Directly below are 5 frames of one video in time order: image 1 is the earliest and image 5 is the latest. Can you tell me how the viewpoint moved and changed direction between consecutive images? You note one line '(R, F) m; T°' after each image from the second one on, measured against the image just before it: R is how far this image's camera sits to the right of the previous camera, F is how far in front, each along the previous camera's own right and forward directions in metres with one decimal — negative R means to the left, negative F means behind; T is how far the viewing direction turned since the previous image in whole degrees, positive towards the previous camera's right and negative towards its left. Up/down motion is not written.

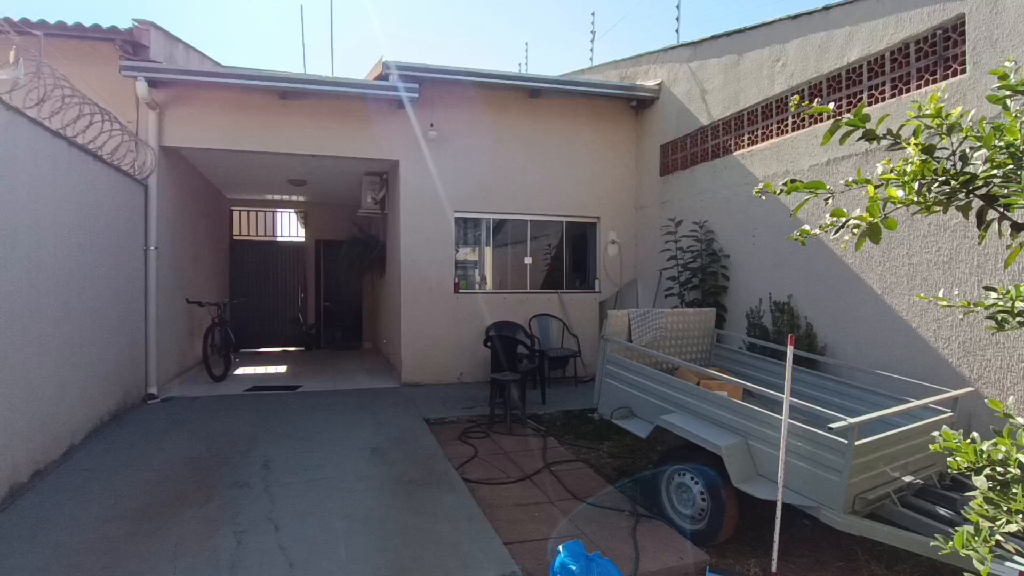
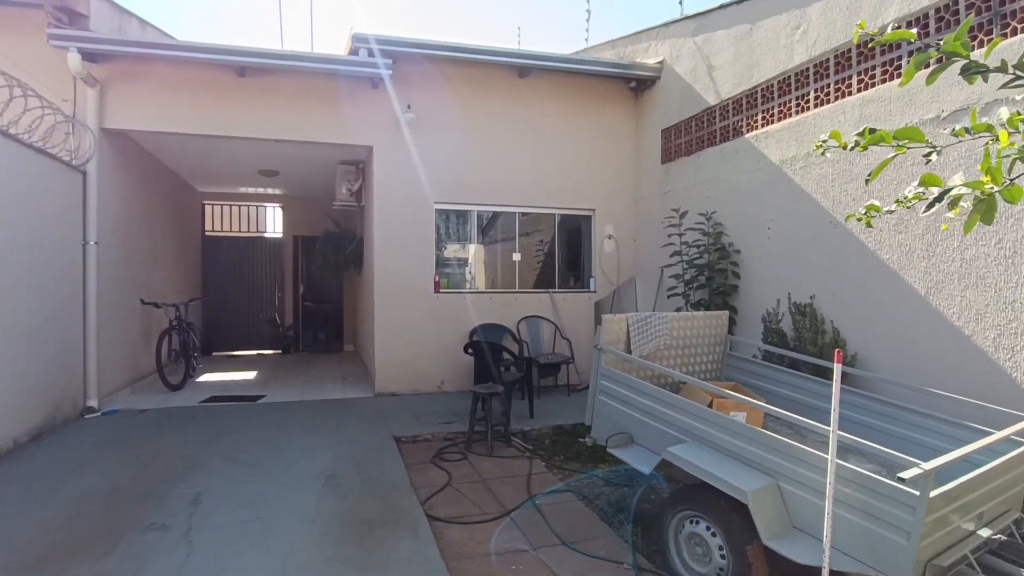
(+0.1, +0.7) m; 0°
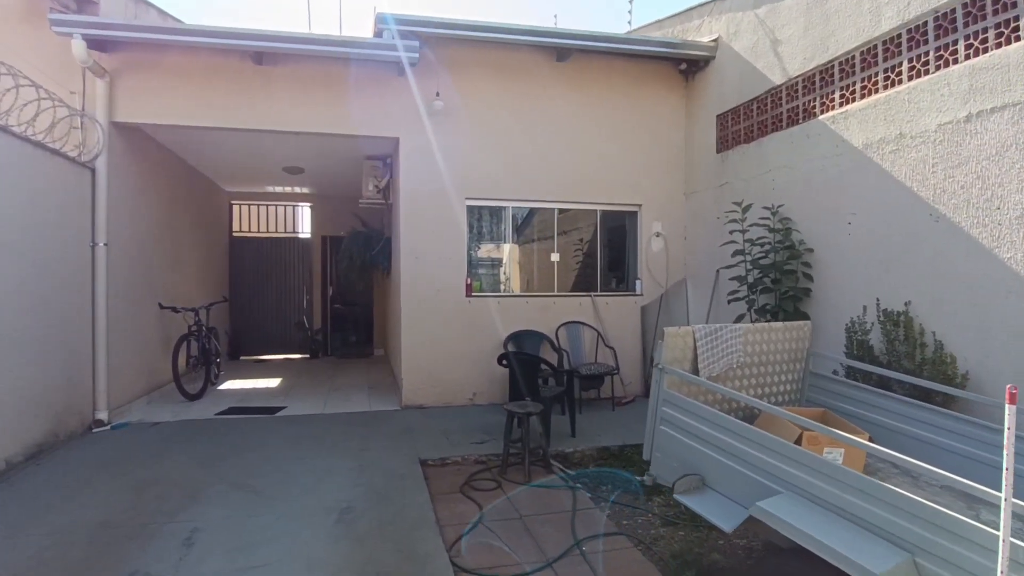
(0.0, +0.5) m; -3°
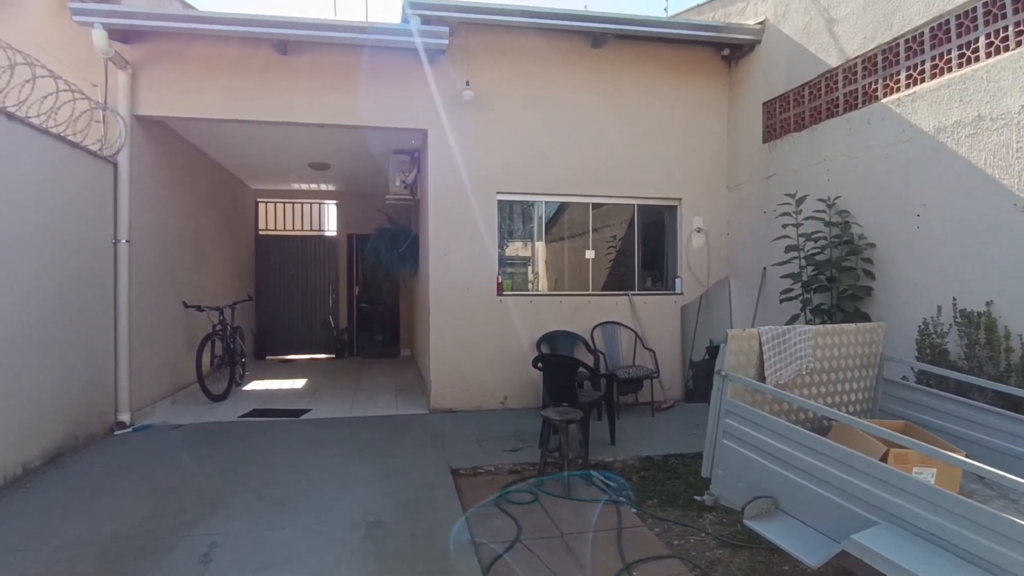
(-0.1, +0.3) m; -2°
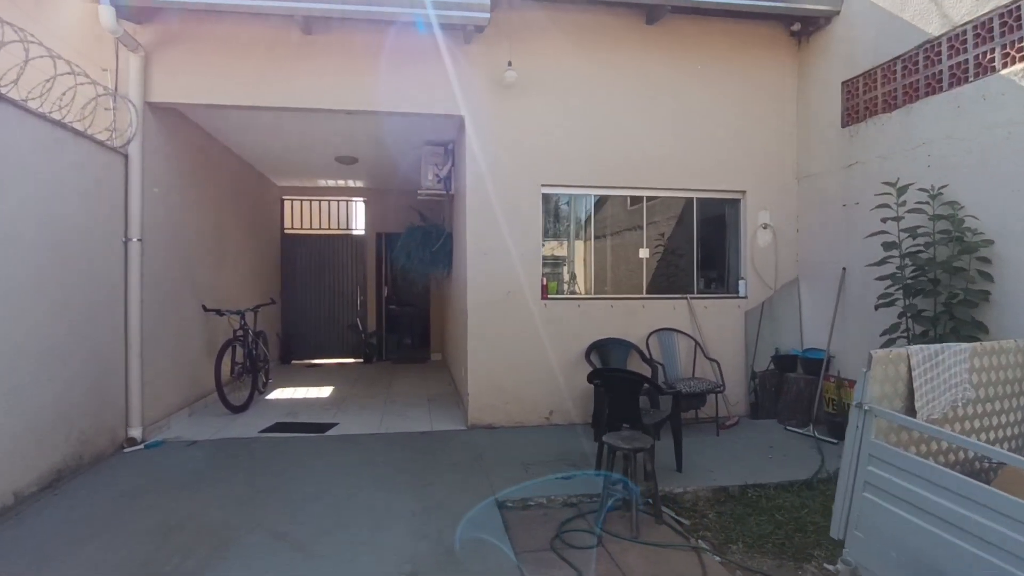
(-0.2, +0.5) m; -2°
